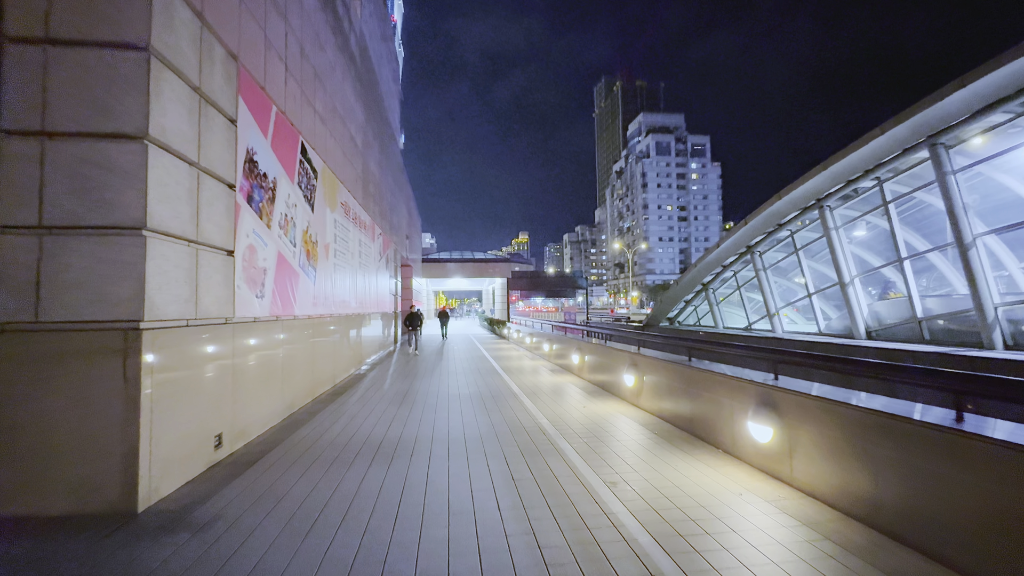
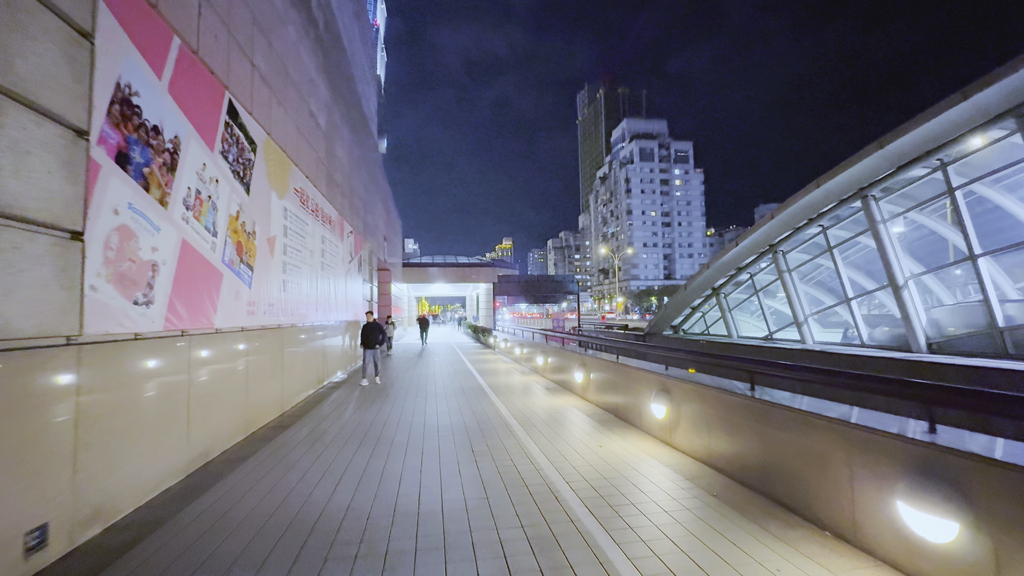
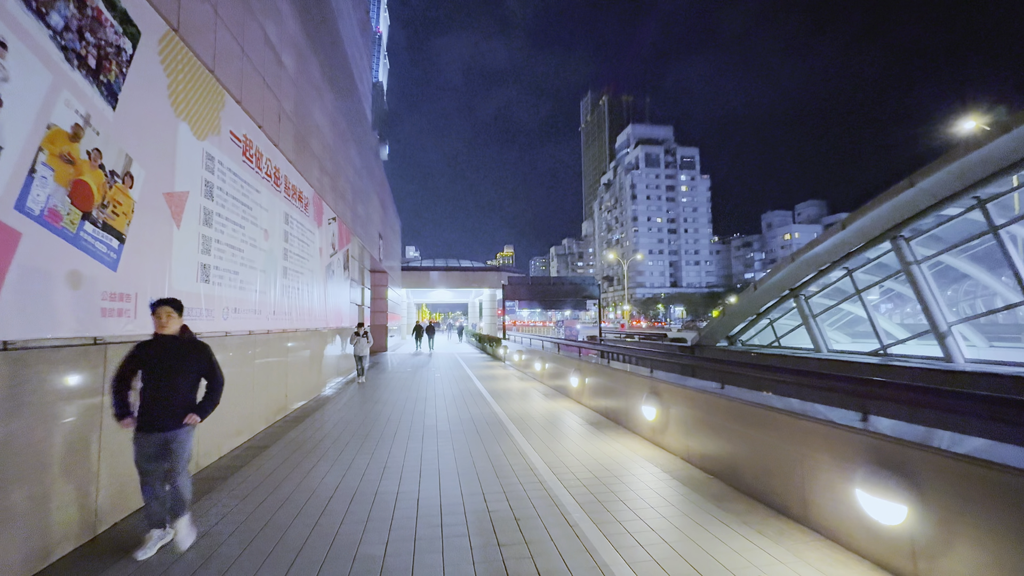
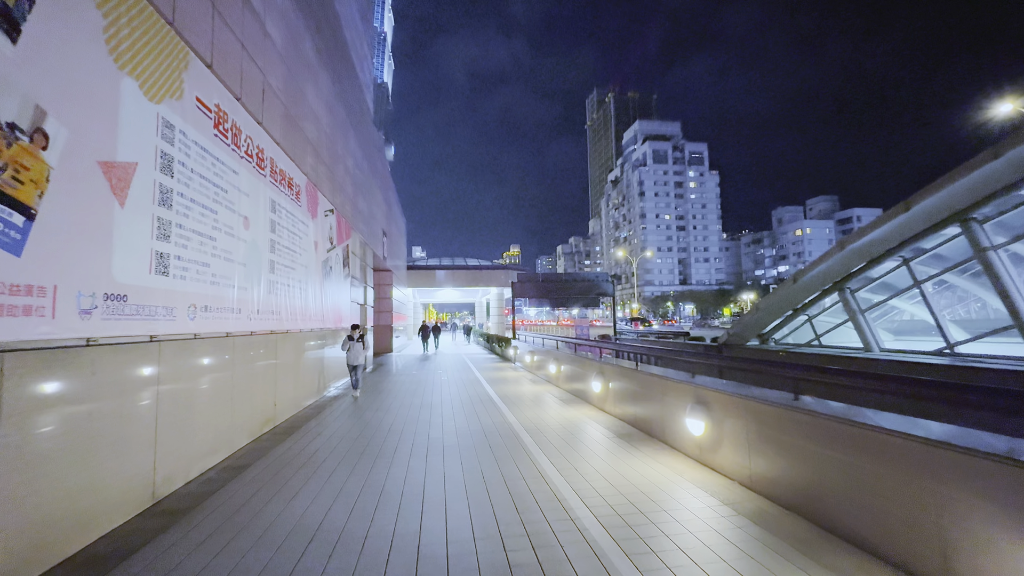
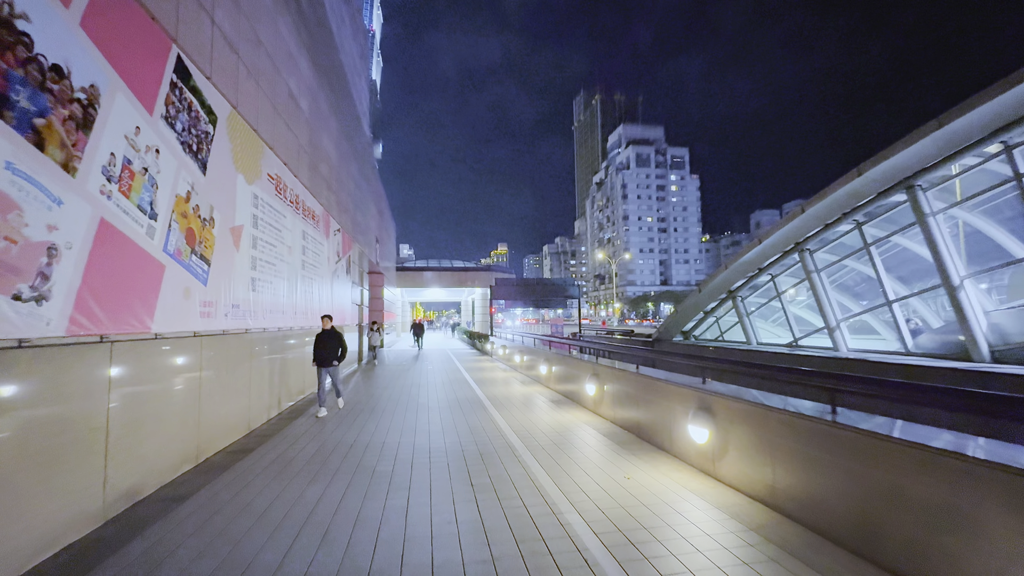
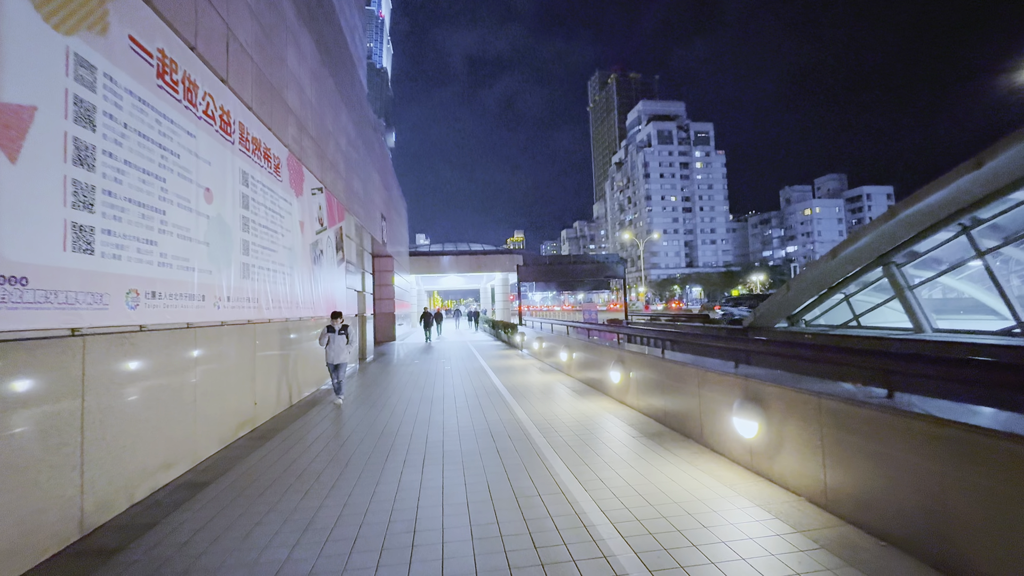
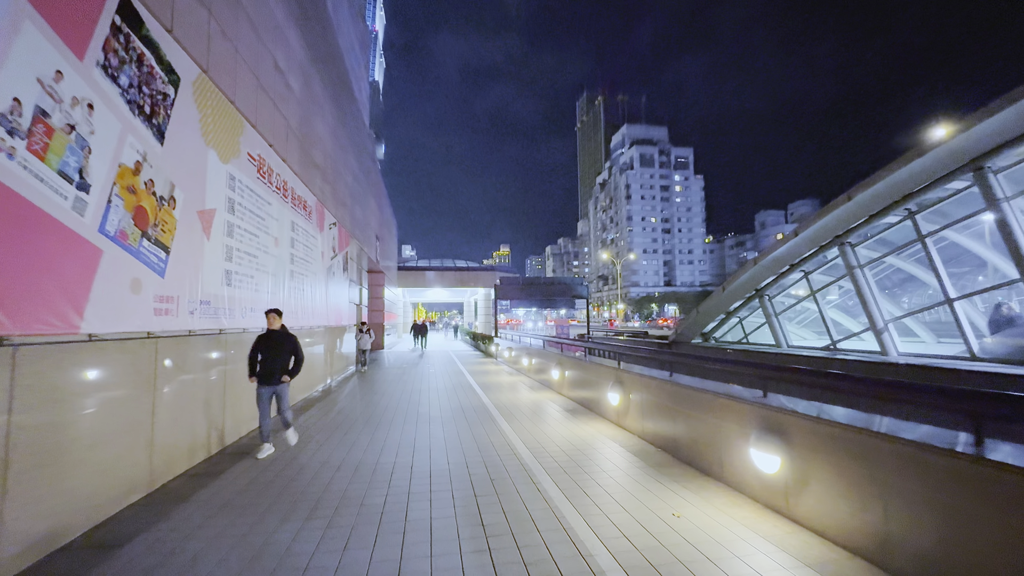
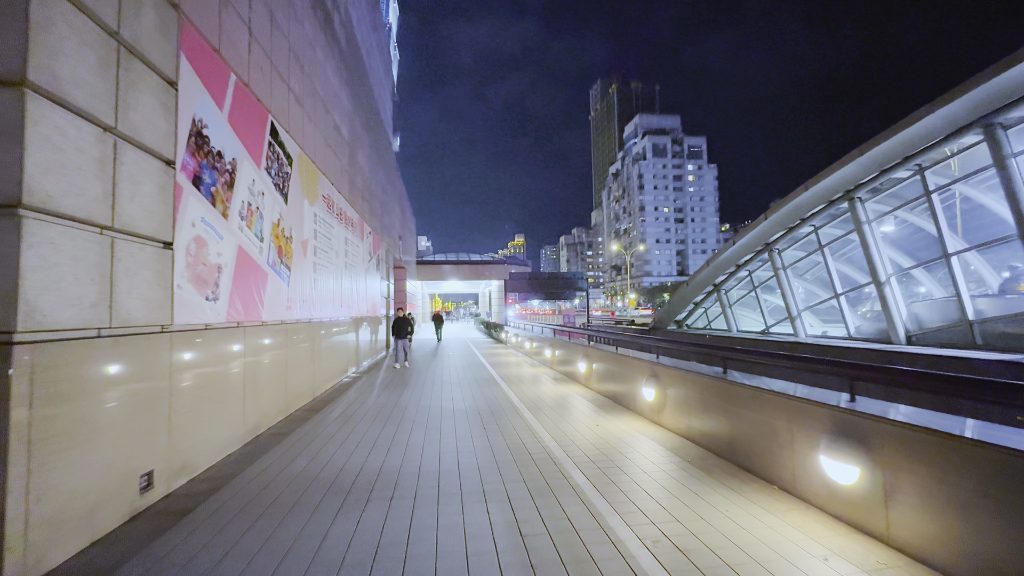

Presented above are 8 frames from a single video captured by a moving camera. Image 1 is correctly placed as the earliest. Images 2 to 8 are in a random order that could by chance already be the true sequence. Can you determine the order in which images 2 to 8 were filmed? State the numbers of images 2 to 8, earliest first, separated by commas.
8, 2, 5, 7, 3, 4, 6
